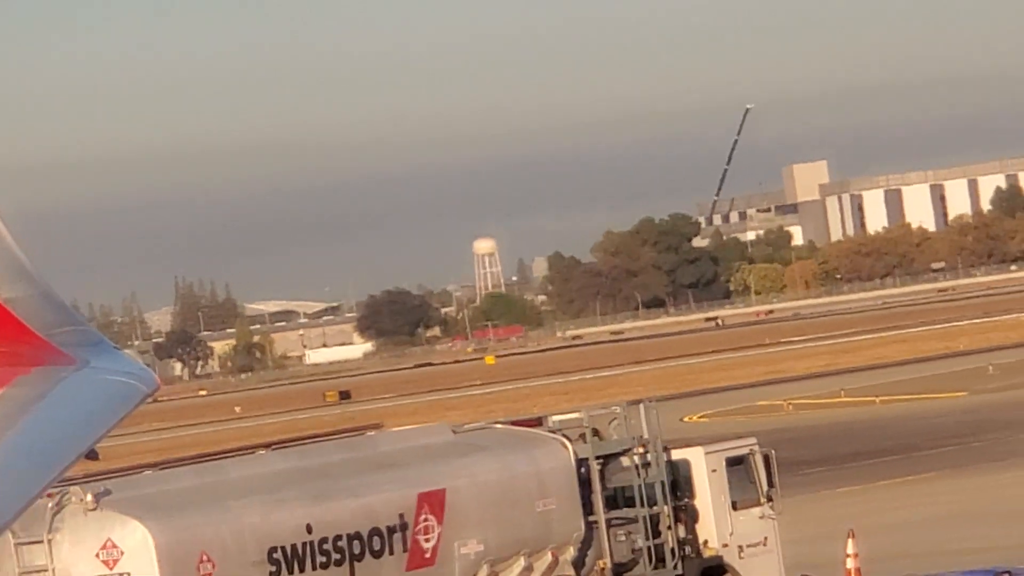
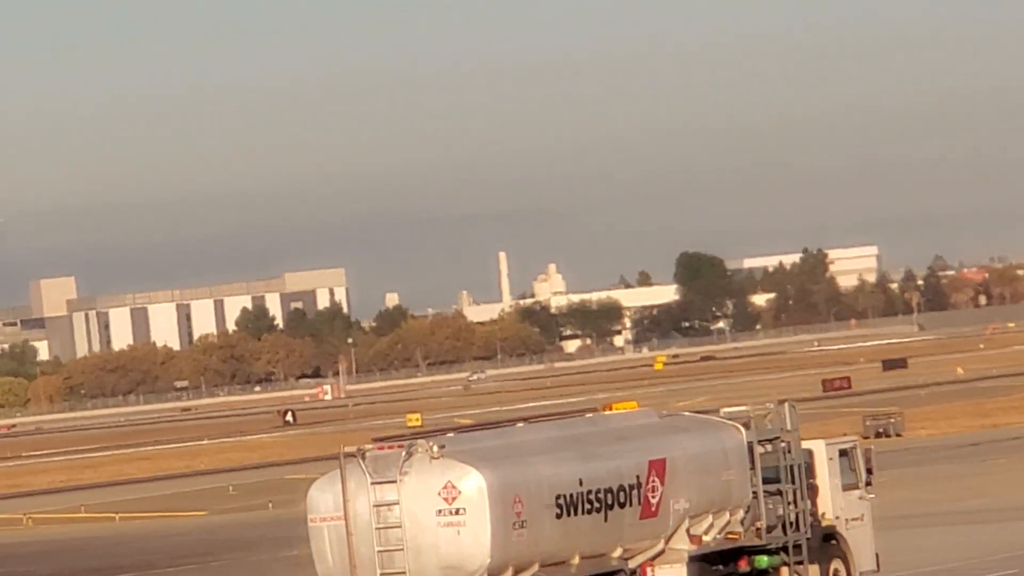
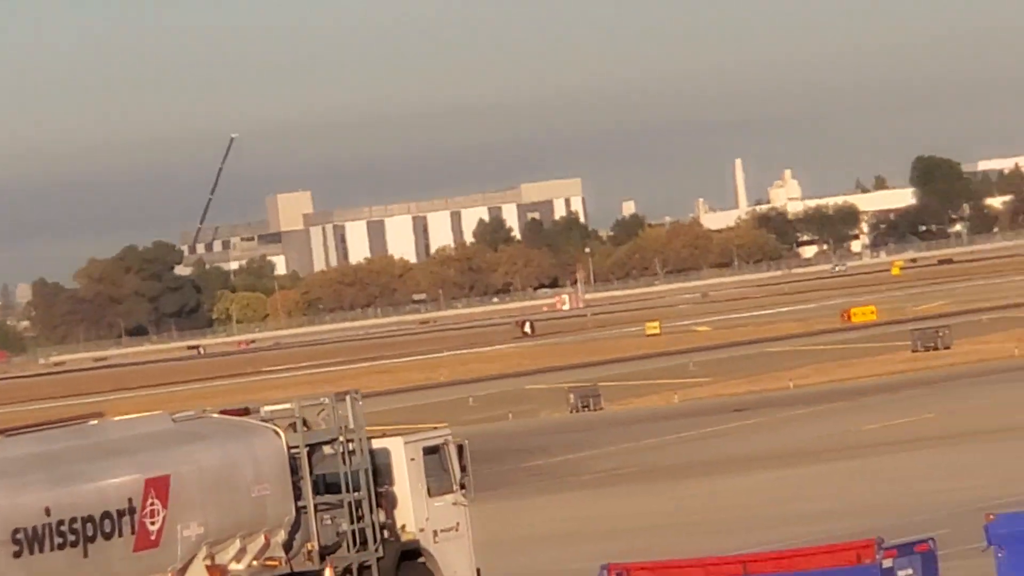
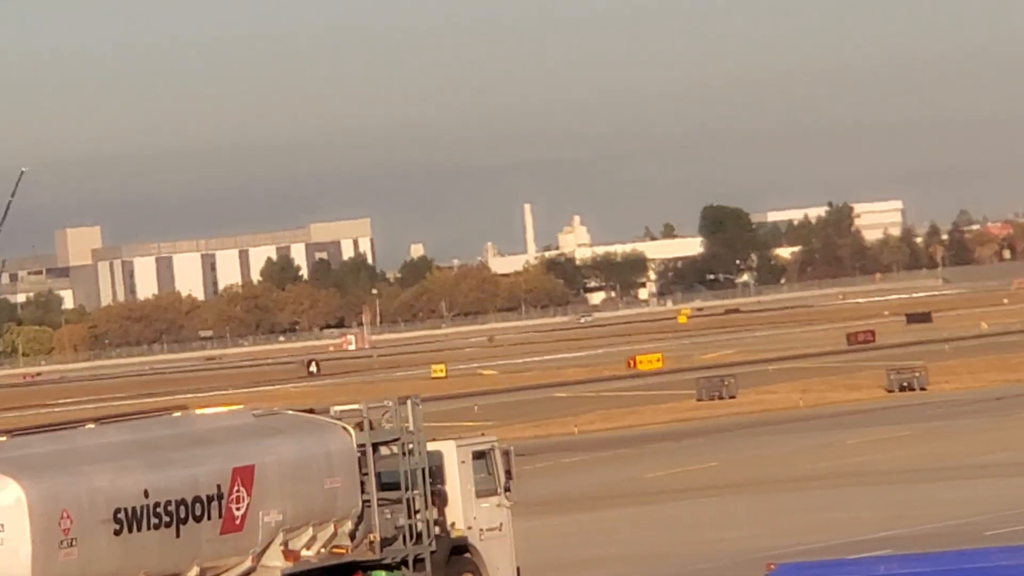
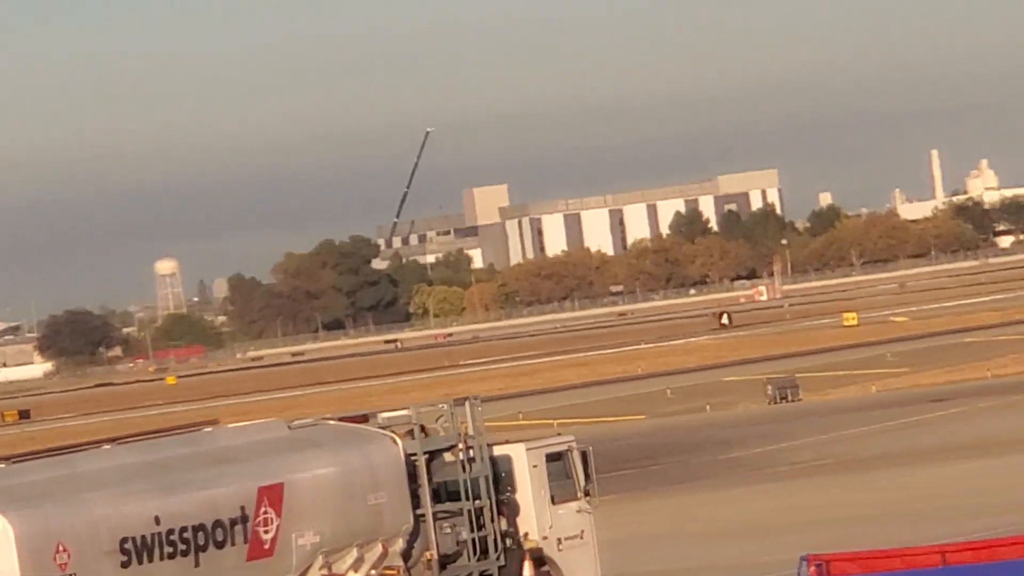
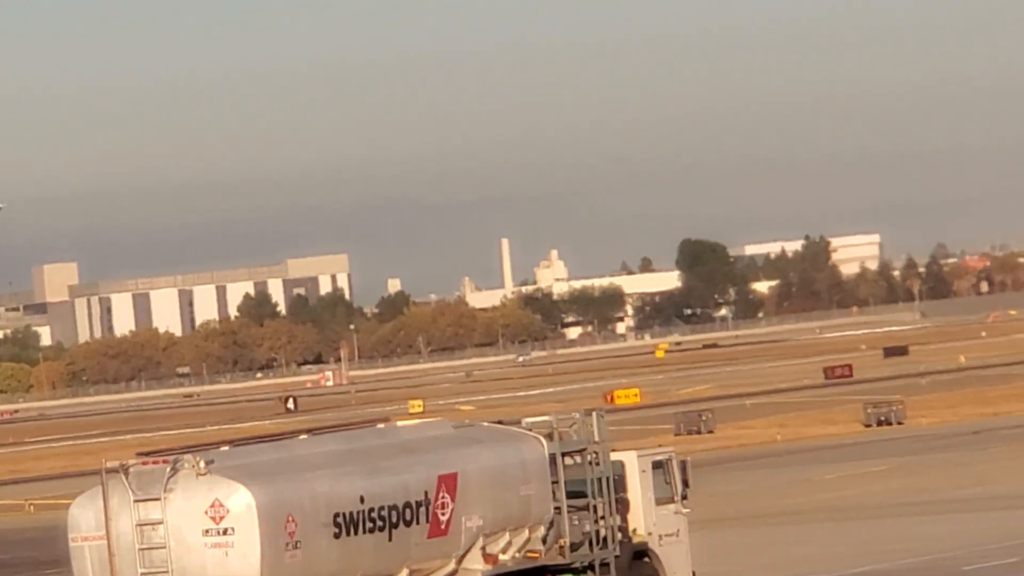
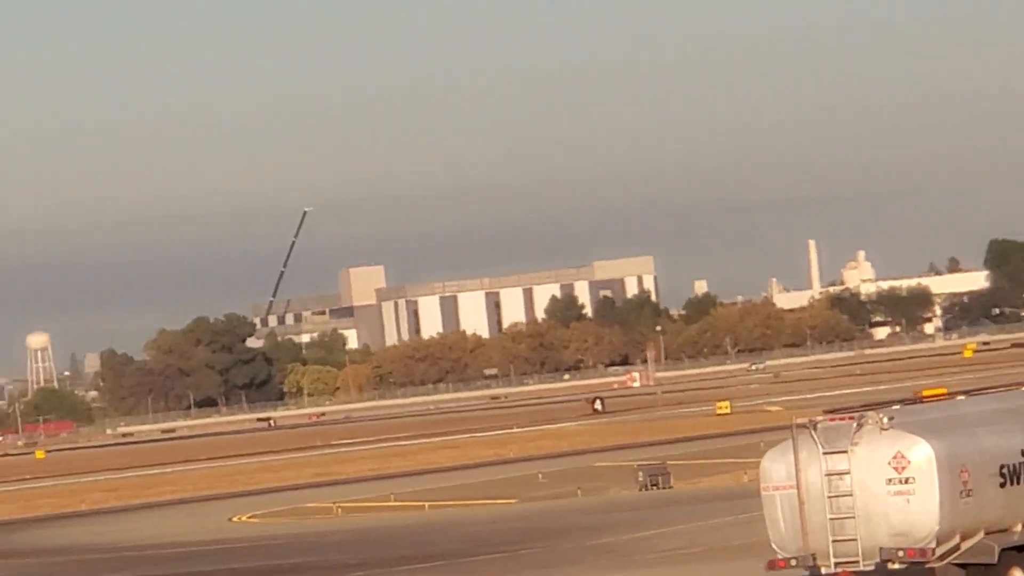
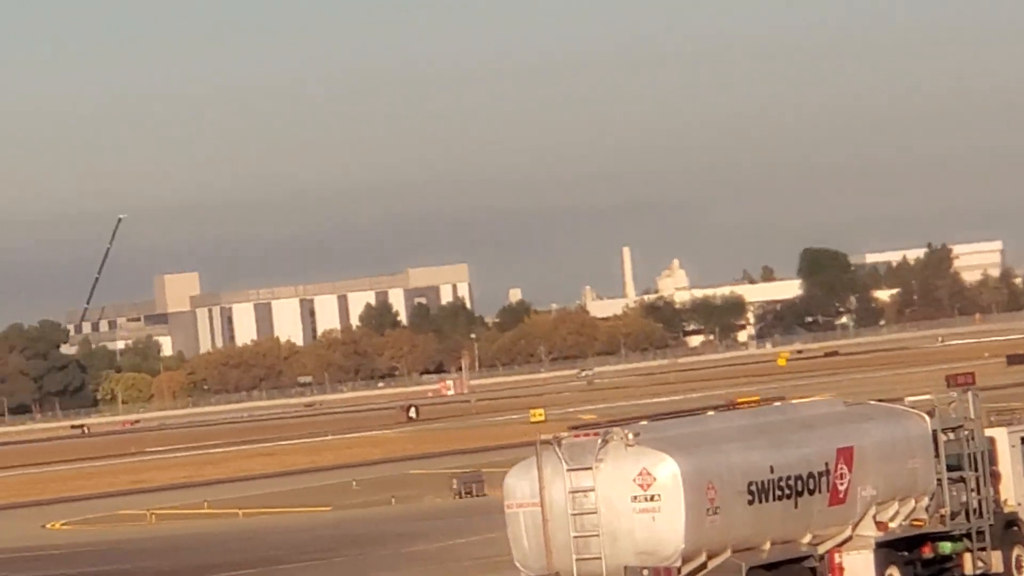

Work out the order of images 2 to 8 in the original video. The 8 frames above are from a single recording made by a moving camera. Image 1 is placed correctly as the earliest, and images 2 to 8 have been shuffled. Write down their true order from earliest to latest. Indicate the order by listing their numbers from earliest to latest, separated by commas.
5, 3, 4, 6, 2, 8, 7
